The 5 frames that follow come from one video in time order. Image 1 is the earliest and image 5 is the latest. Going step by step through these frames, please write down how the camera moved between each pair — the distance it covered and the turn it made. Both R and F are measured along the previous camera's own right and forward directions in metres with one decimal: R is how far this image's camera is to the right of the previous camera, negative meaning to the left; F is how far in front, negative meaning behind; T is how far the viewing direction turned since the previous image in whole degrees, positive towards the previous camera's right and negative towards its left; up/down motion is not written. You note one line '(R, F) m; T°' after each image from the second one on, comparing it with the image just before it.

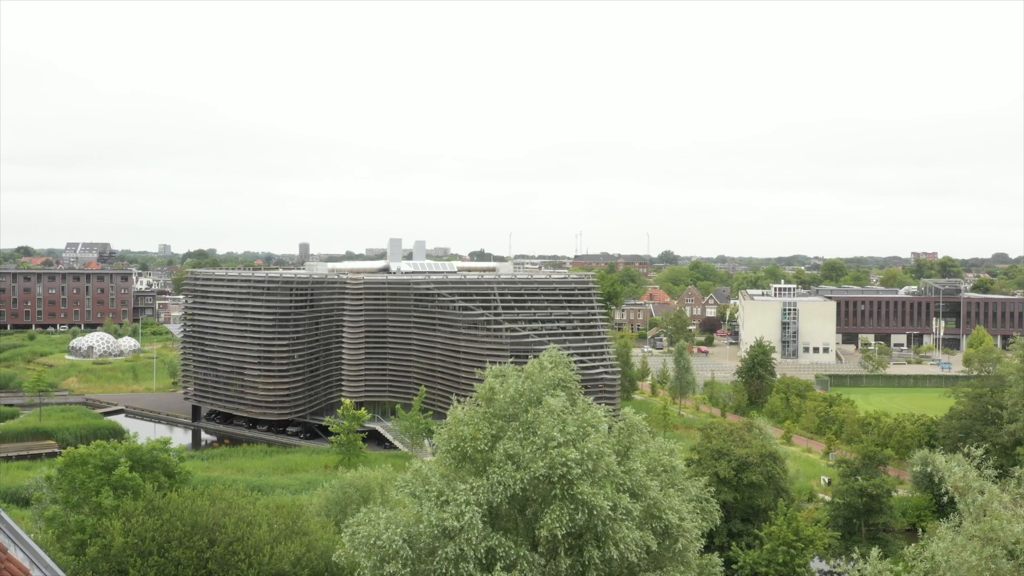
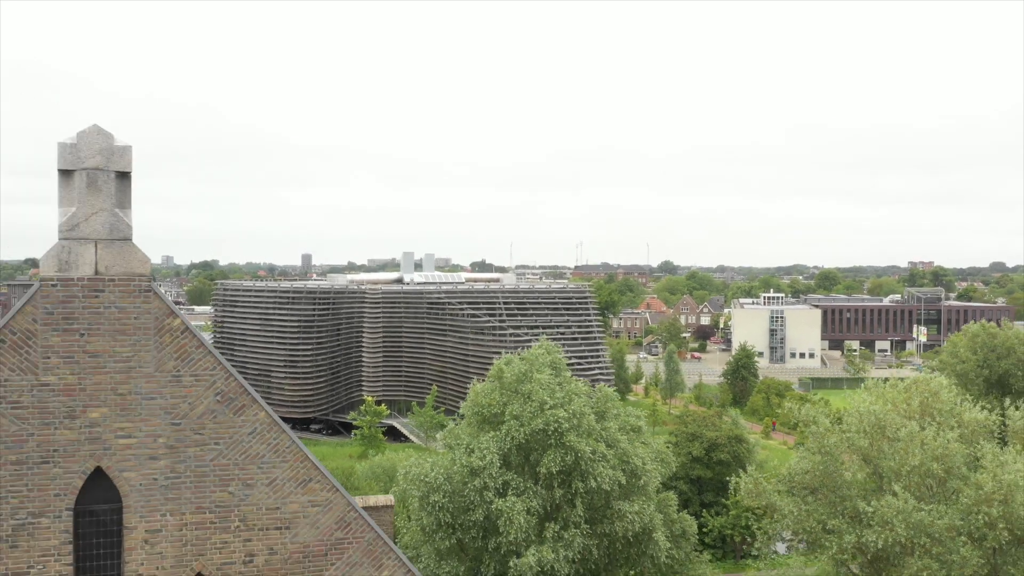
(-0.2, -6.6) m; 0°
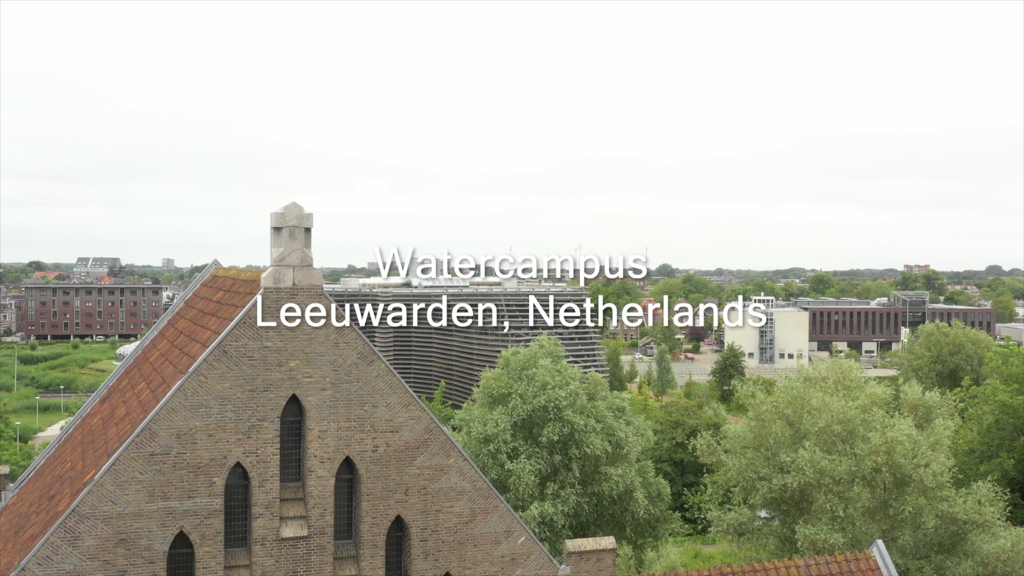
(-0.2, -5.2) m; 0°
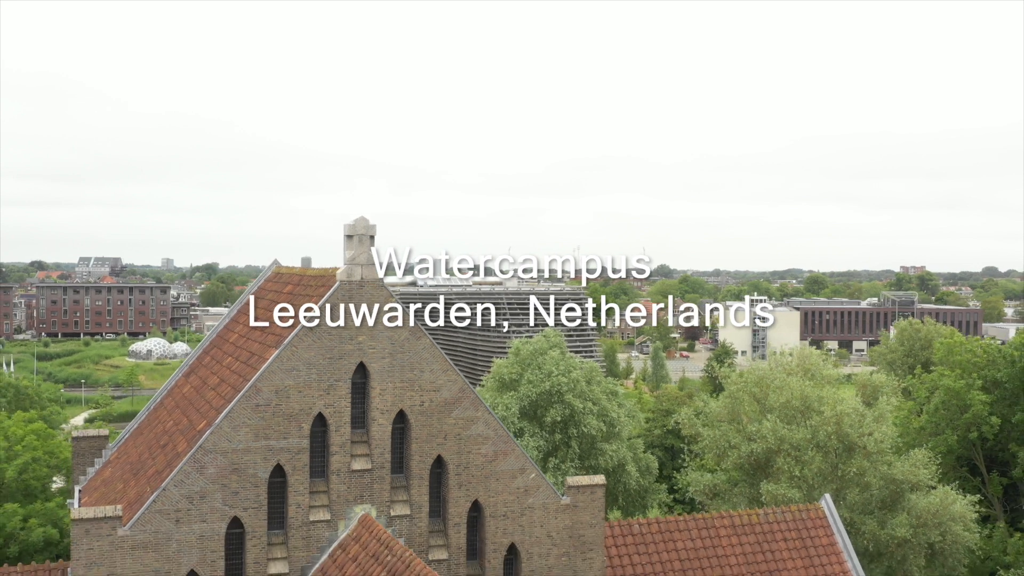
(-0.3, -3.8) m; 0°
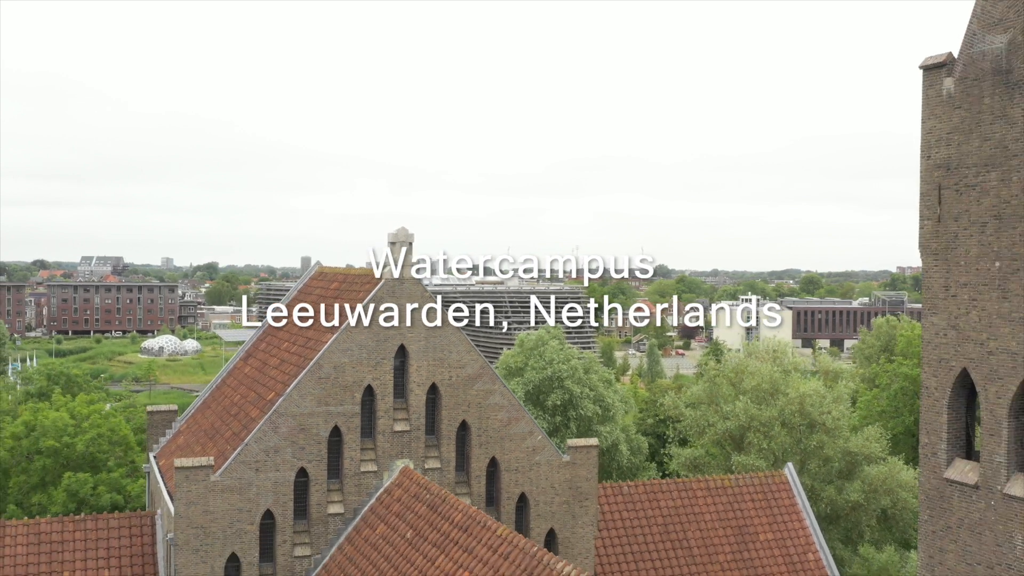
(-0.3, -3.8) m; 0°
